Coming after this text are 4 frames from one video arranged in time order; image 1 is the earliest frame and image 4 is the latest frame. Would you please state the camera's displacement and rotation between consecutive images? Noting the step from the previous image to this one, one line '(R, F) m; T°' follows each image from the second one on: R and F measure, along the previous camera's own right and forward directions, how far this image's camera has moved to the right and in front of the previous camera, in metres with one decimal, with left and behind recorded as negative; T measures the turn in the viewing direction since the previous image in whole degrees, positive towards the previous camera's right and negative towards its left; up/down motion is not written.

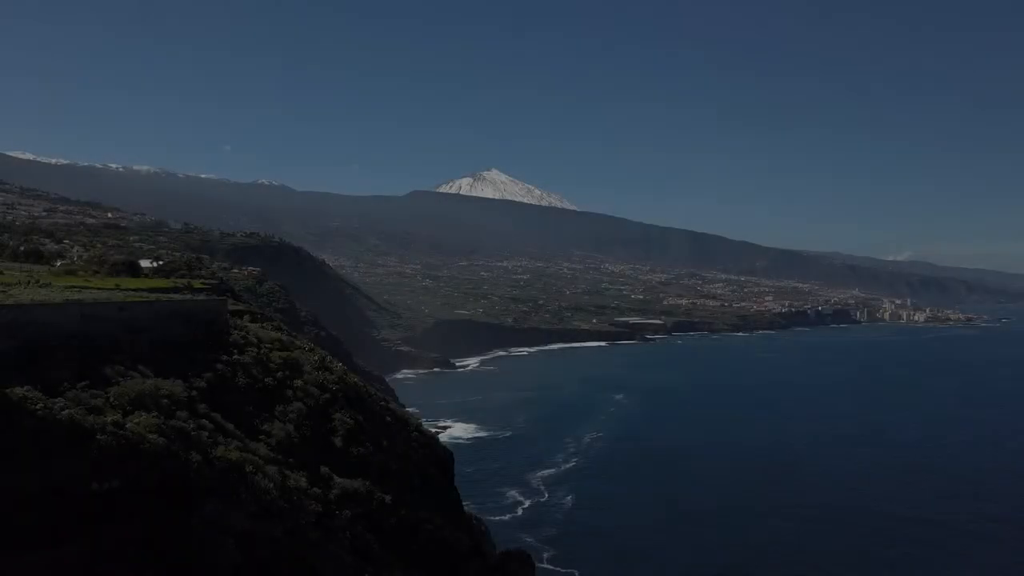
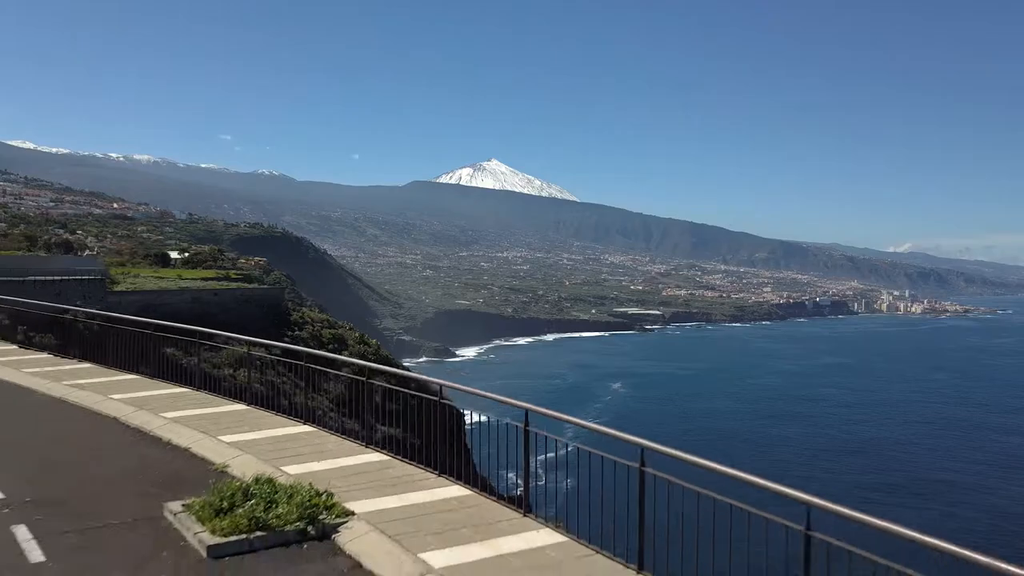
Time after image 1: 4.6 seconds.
(-0.1, -4.3) m; 0°
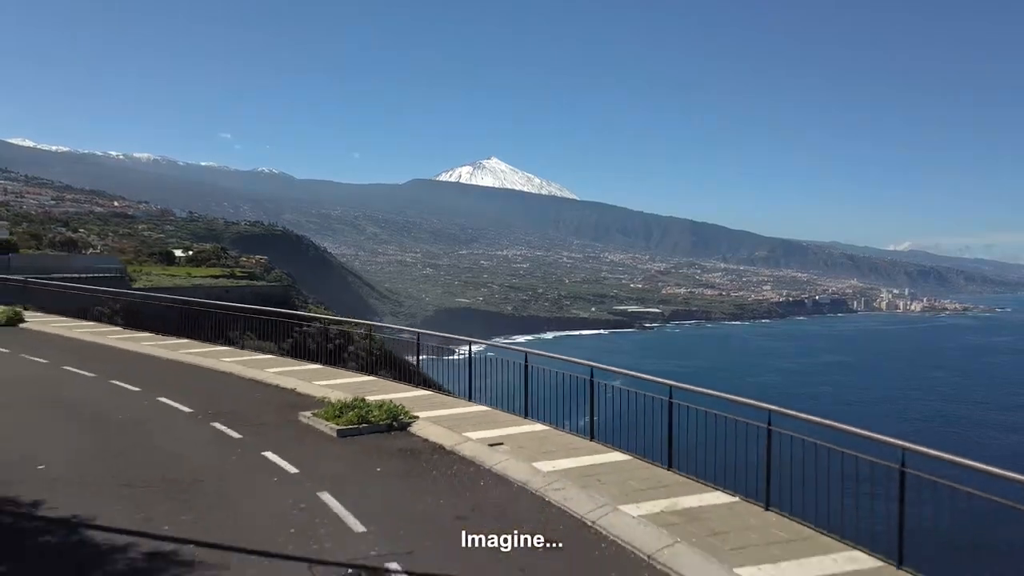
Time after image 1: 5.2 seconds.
(0.0, -0.7) m; 0°
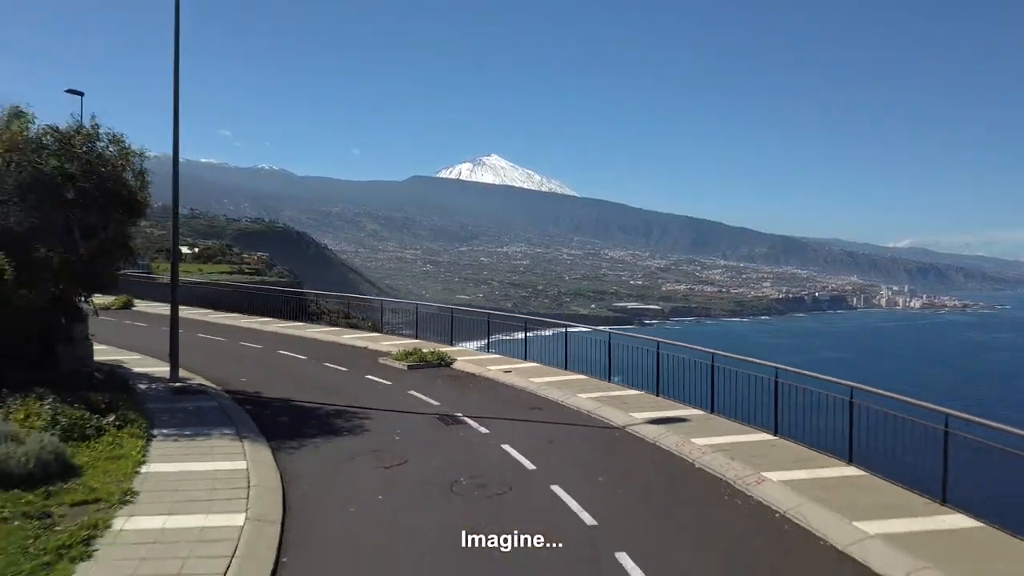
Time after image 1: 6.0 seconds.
(-0.1, -1.1) m; 0°
